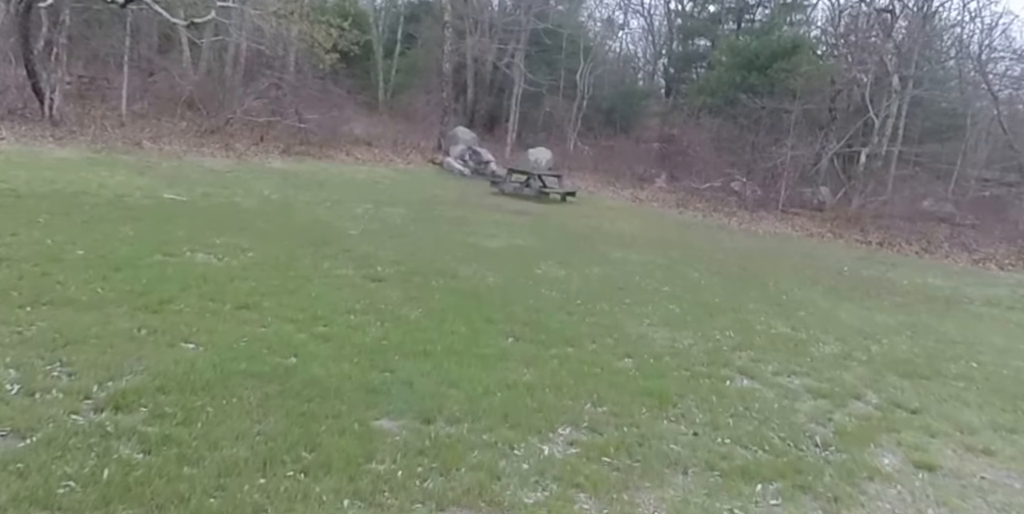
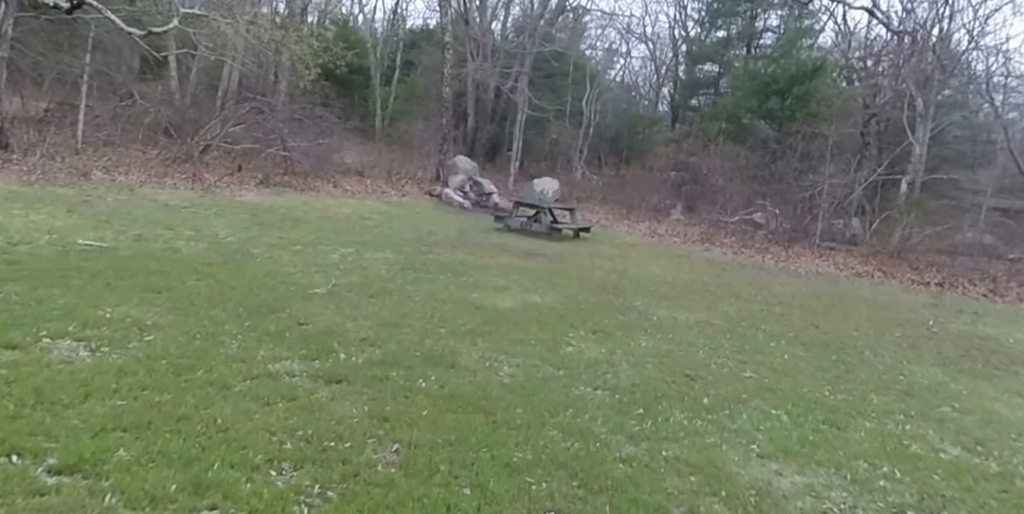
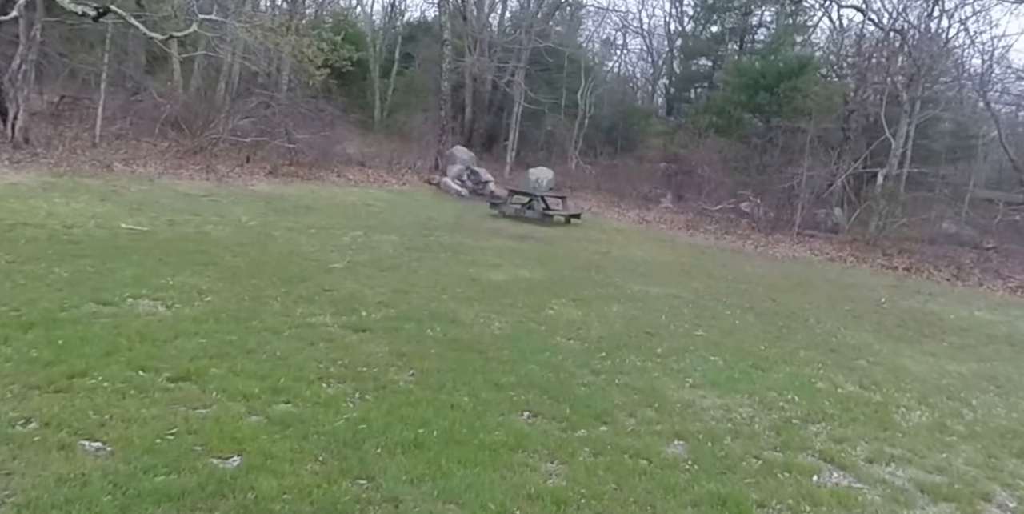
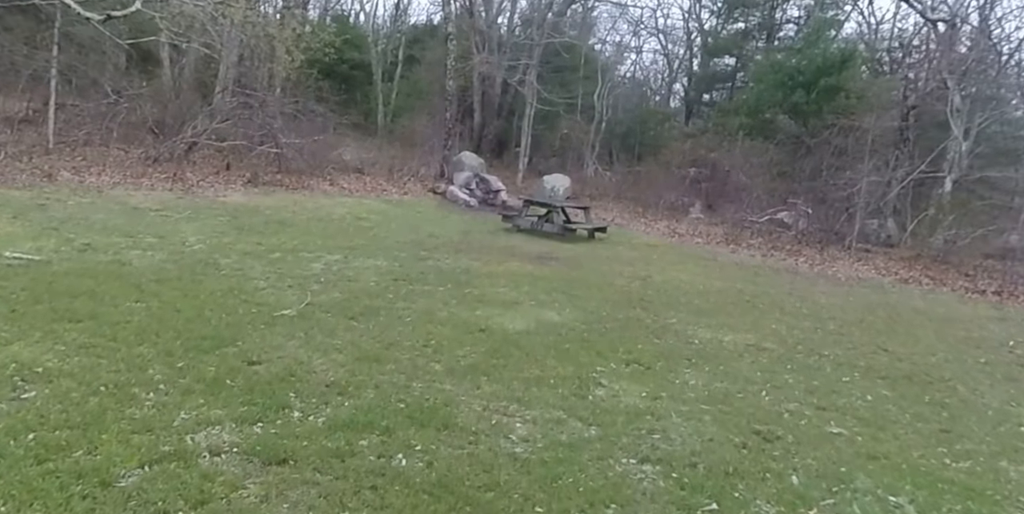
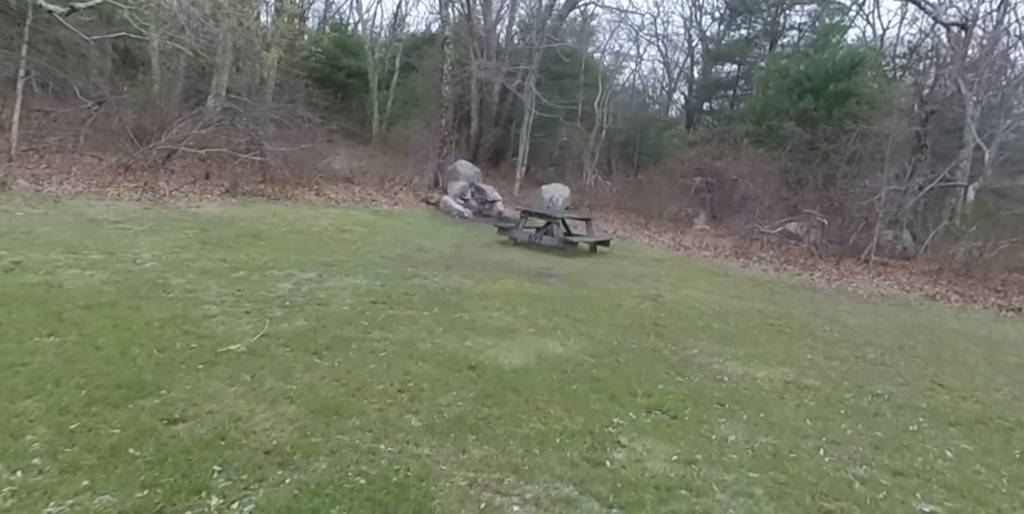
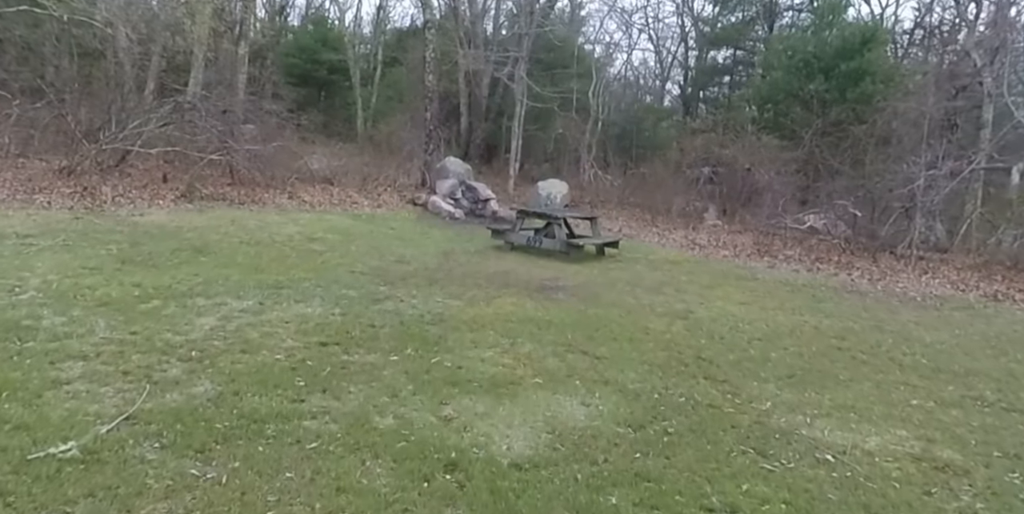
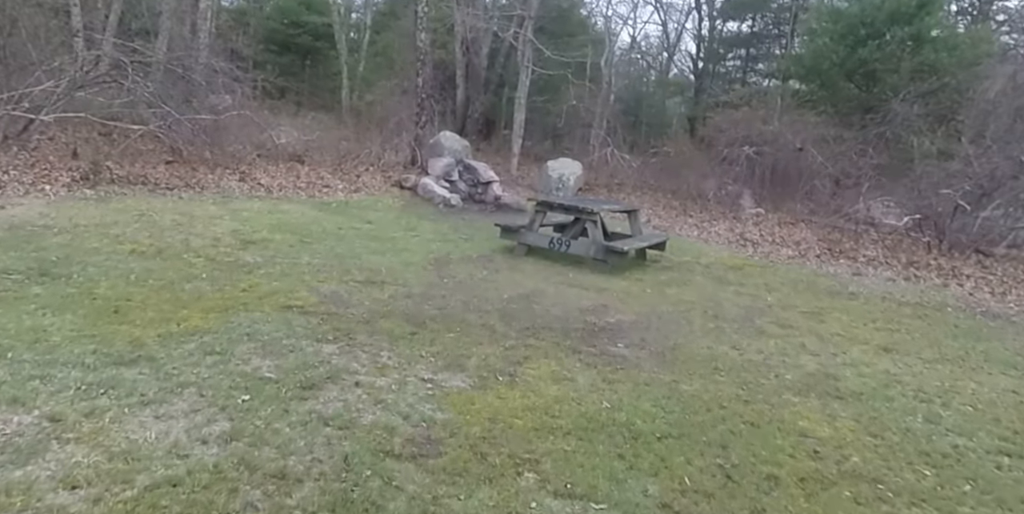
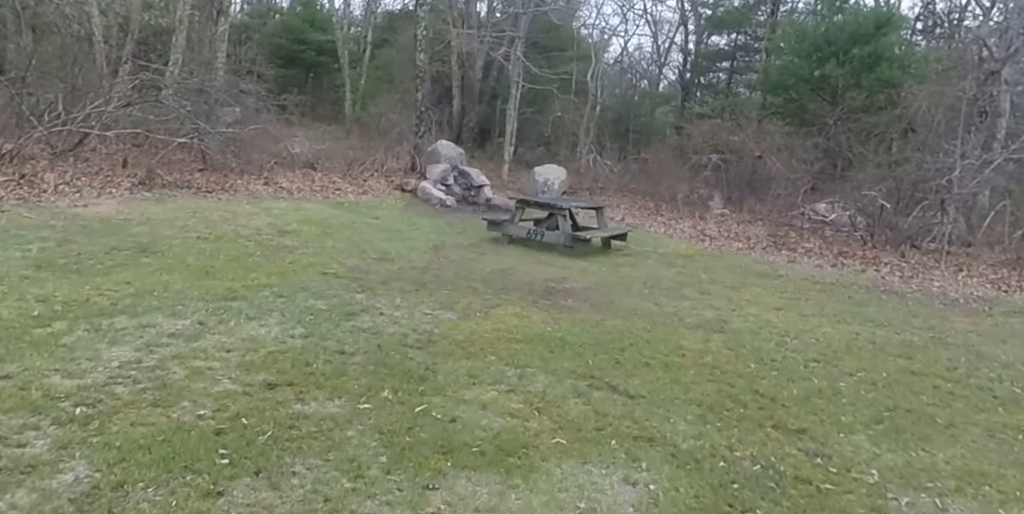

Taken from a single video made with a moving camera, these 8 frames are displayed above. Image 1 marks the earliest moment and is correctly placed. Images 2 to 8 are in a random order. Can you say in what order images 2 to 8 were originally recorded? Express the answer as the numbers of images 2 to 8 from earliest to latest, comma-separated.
3, 2, 4, 5, 6, 8, 7
